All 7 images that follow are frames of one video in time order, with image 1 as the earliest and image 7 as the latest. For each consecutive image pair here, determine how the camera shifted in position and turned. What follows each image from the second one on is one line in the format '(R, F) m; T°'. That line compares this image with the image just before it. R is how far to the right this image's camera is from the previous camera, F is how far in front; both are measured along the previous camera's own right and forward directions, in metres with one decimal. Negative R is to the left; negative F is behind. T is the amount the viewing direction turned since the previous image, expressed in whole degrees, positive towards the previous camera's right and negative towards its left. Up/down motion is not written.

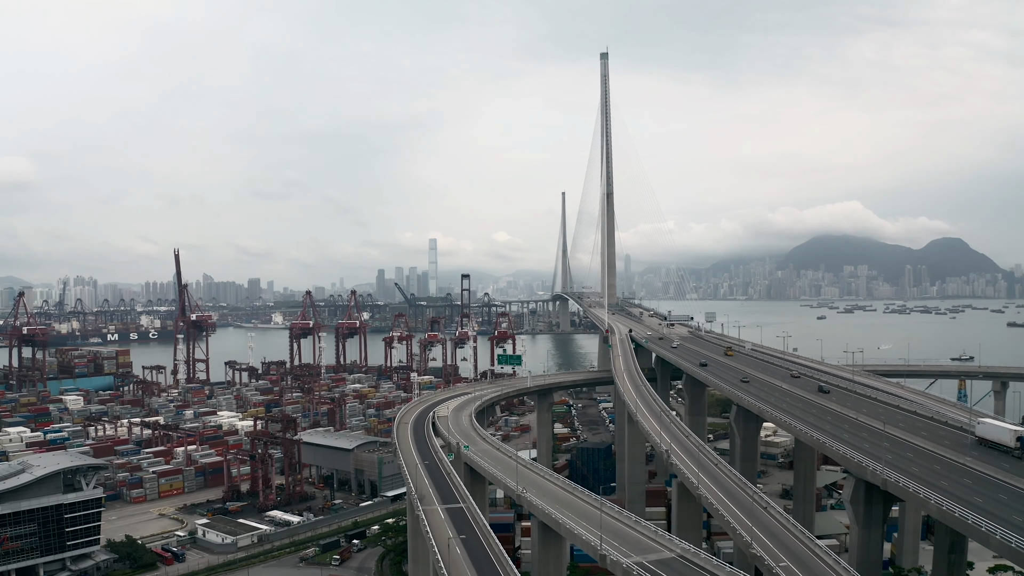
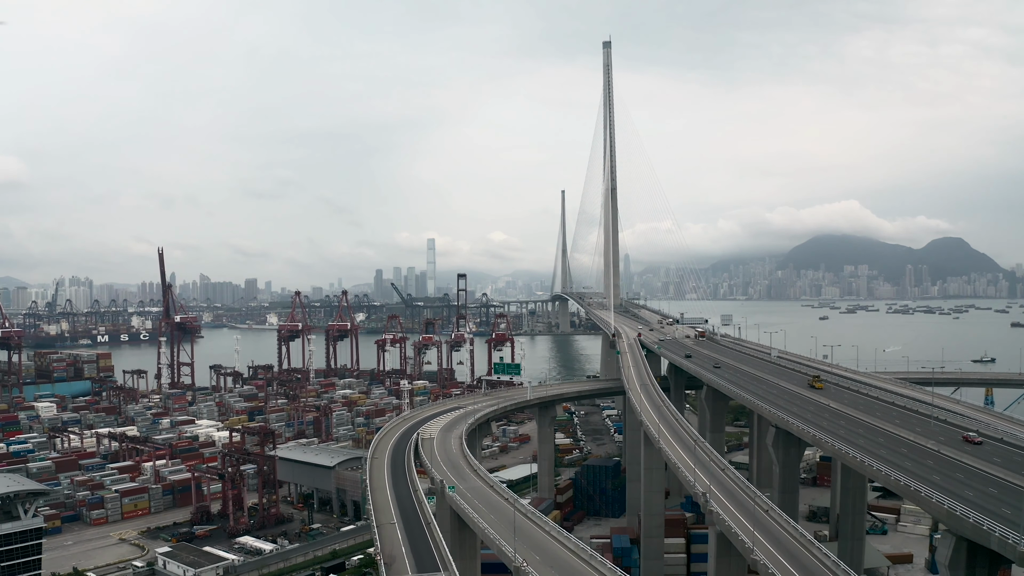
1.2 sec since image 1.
(0.0, +4.5) m; 0°
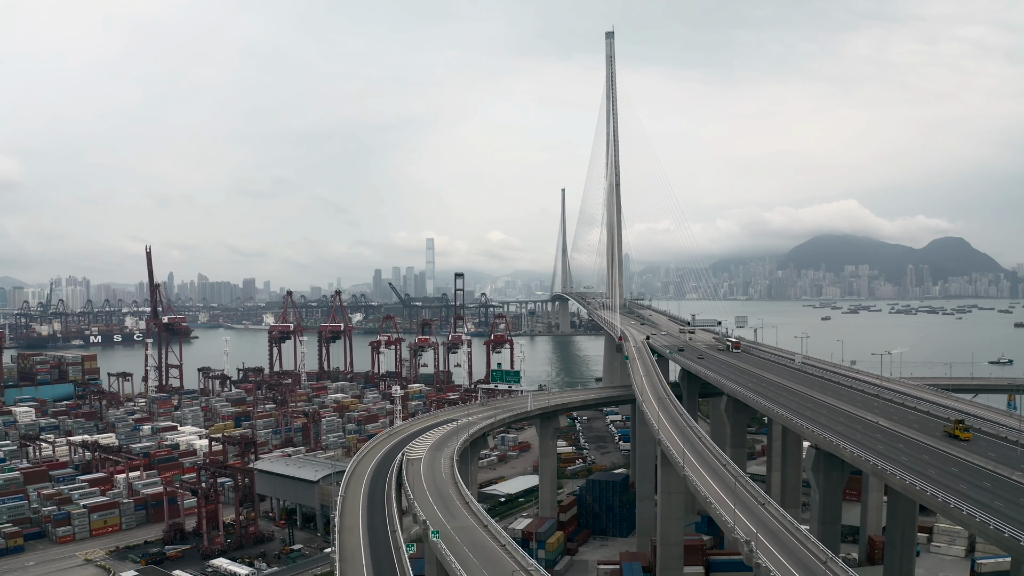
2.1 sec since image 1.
(0.0, +3.3) m; 0°
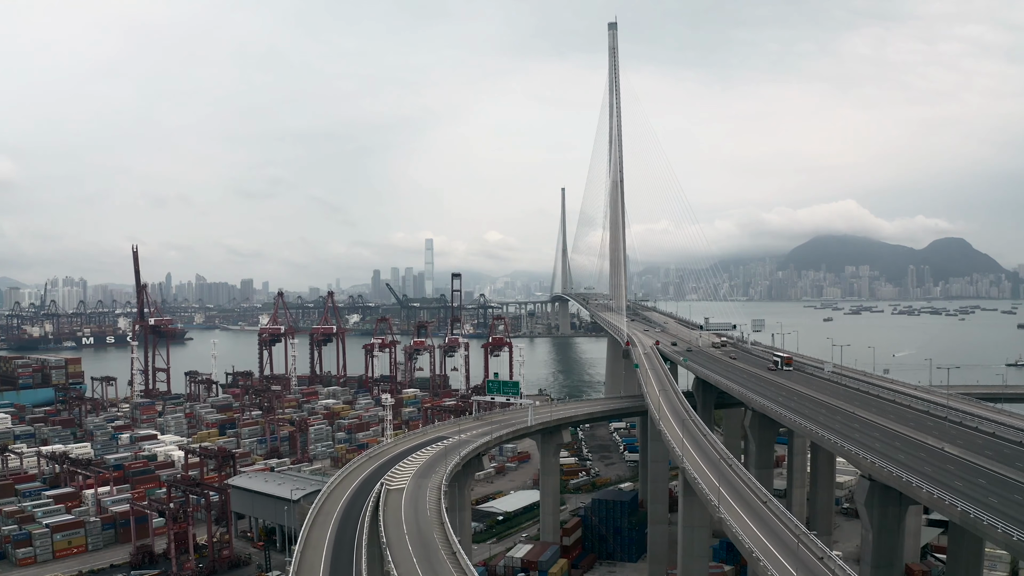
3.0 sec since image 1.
(0.0, +3.3) m; 0°
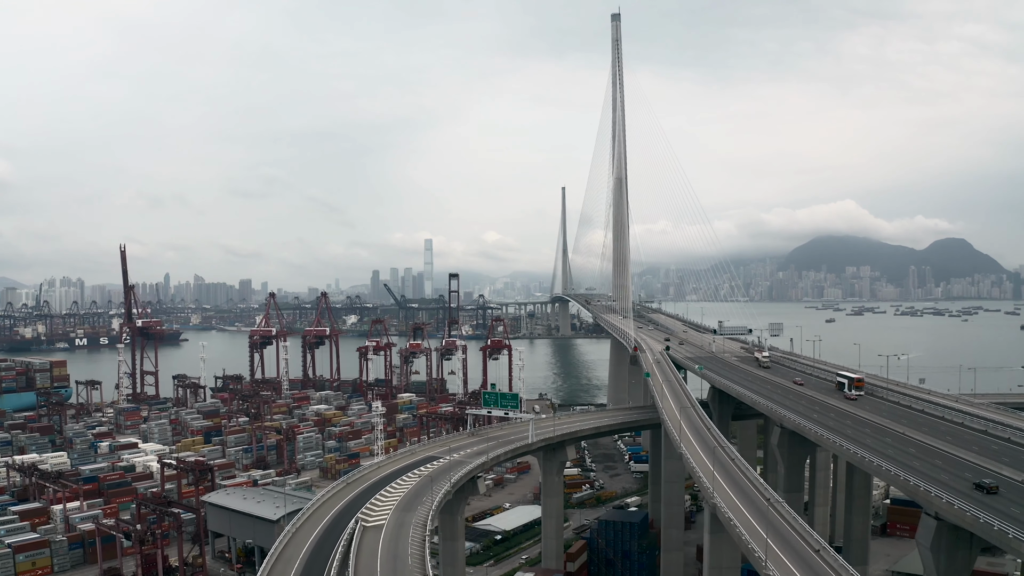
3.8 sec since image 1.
(0.0, +2.9) m; 0°
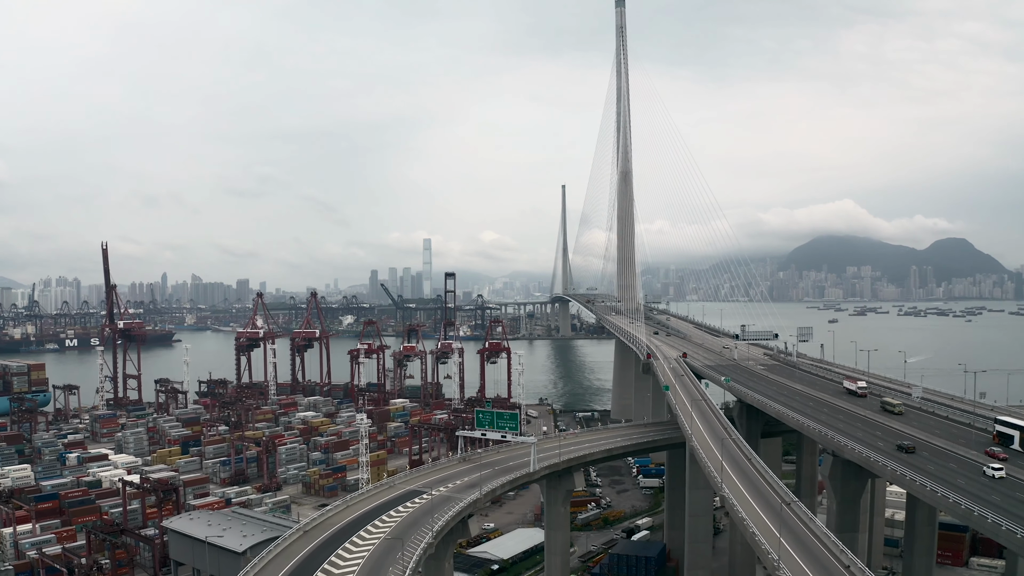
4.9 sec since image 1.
(0.0, +4.0) m; 0°
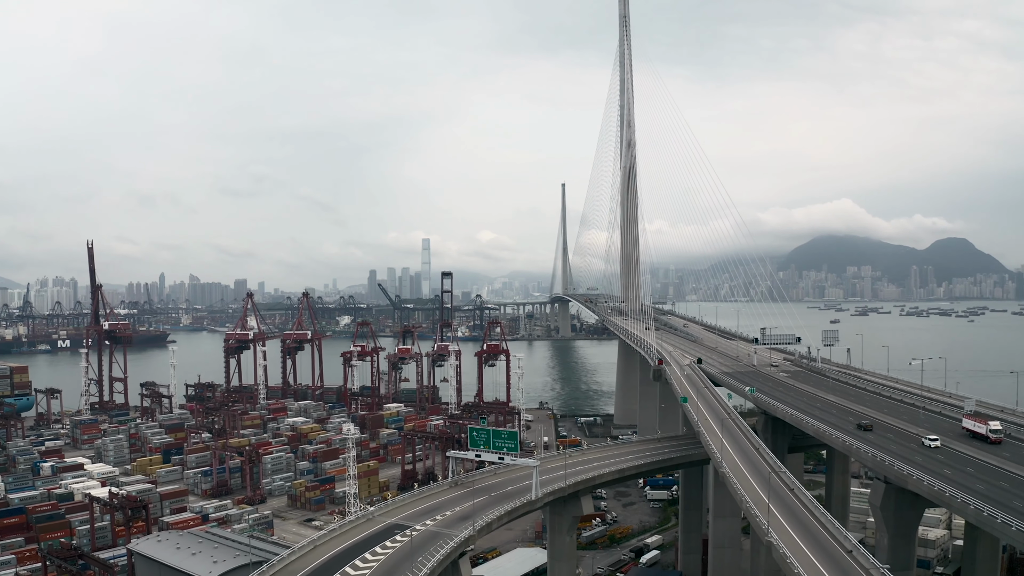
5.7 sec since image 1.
(0.0, +2.9) m; 0°
